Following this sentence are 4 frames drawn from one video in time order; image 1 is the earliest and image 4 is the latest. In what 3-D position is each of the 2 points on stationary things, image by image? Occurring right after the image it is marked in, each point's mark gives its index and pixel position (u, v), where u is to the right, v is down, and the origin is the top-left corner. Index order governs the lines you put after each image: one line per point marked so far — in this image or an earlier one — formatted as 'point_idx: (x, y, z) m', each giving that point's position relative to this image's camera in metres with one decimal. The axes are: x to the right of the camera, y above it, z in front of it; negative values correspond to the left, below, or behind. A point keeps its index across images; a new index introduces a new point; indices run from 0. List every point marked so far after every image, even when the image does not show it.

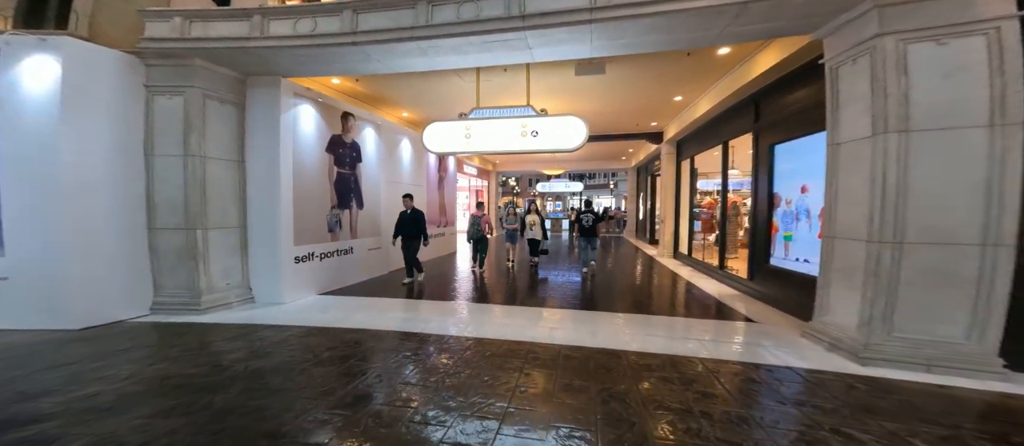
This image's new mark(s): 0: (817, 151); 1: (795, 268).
0: (+4.1, +0.9, +4.5) m
1: (+4.1, -0.6, +5.0) m
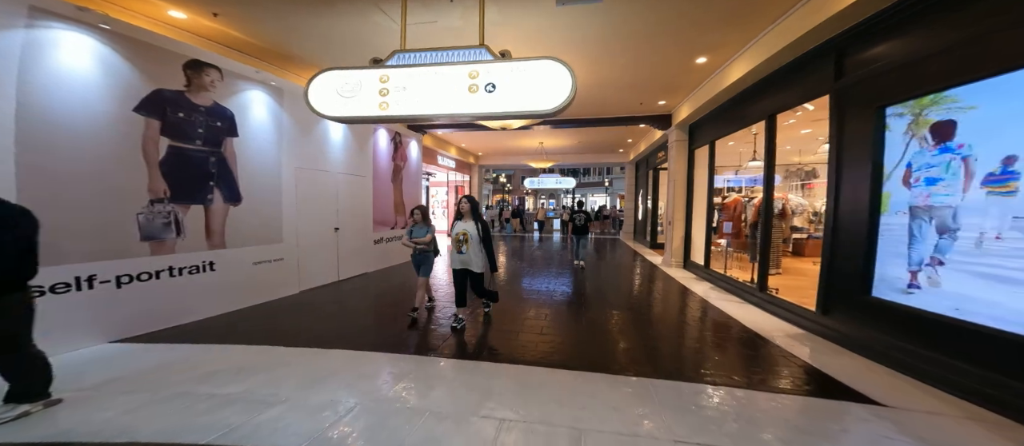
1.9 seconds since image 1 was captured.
0: (+3.5, +0.9, +2.5) m
1: (+3.5, -0.7, +3.0) m
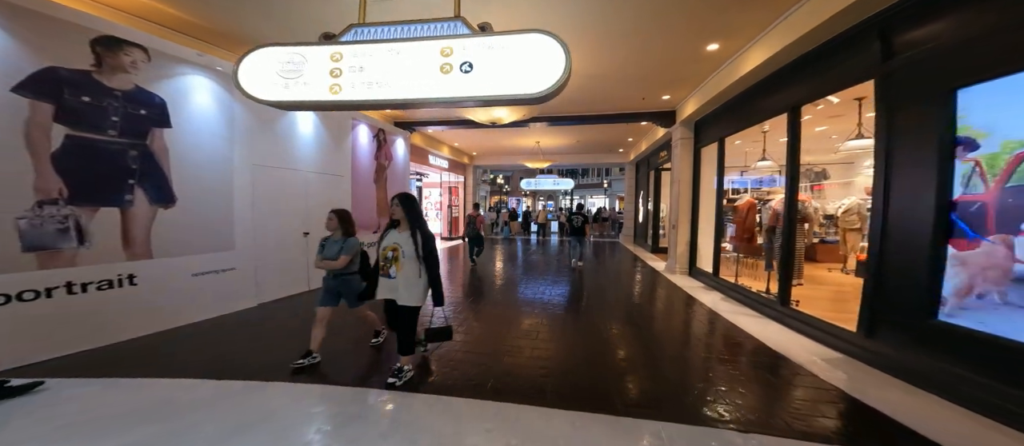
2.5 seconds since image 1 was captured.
0: (+3.3, +0.8, +1.9) m
1: (+3.3, -0.8, +2.4) m
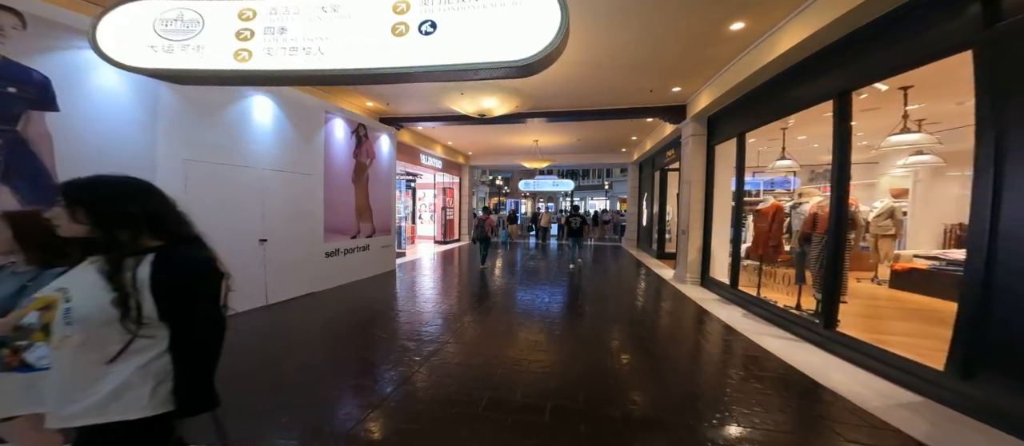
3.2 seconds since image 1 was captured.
0: (+3.1, +0.7, +1.1) m
1: (+3.2, -0.9, +1.6) m
